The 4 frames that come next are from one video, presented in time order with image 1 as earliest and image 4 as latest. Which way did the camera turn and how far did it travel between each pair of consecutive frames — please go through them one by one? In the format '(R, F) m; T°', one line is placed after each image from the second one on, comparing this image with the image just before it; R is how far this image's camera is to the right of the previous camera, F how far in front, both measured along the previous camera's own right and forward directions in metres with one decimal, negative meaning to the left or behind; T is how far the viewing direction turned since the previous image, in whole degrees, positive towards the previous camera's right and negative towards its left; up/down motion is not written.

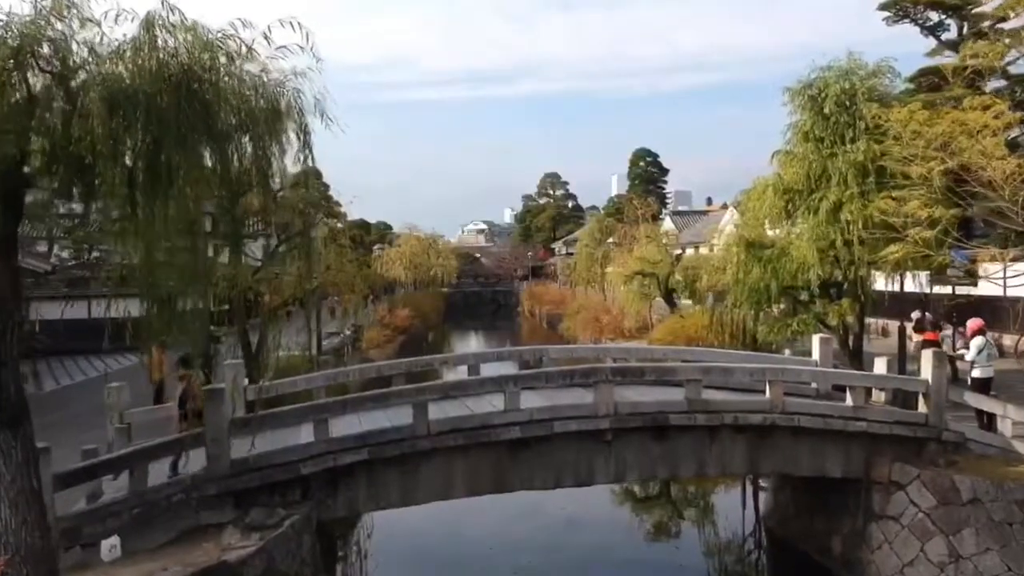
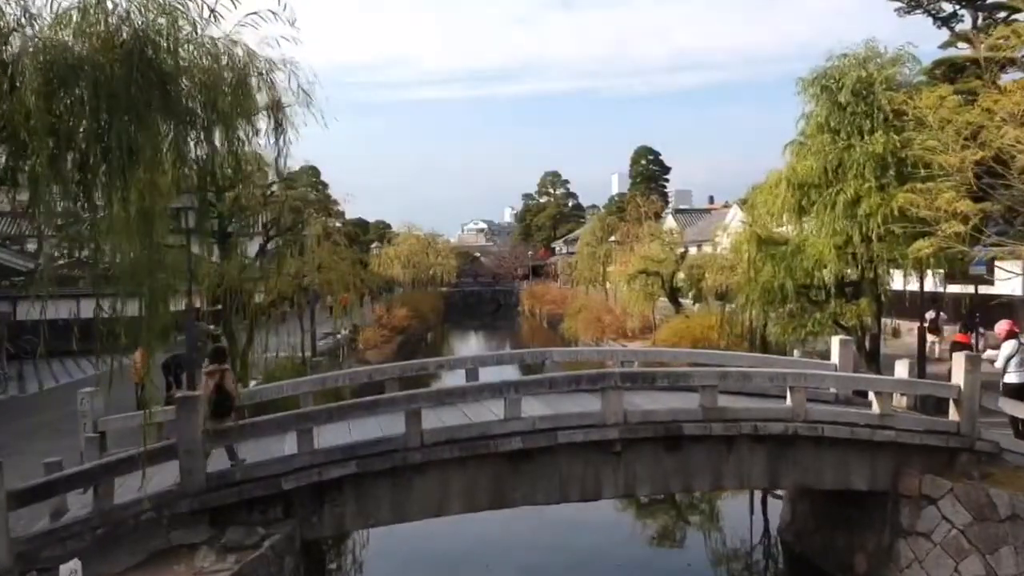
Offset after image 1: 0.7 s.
(0.0, +0.5) m; 0°
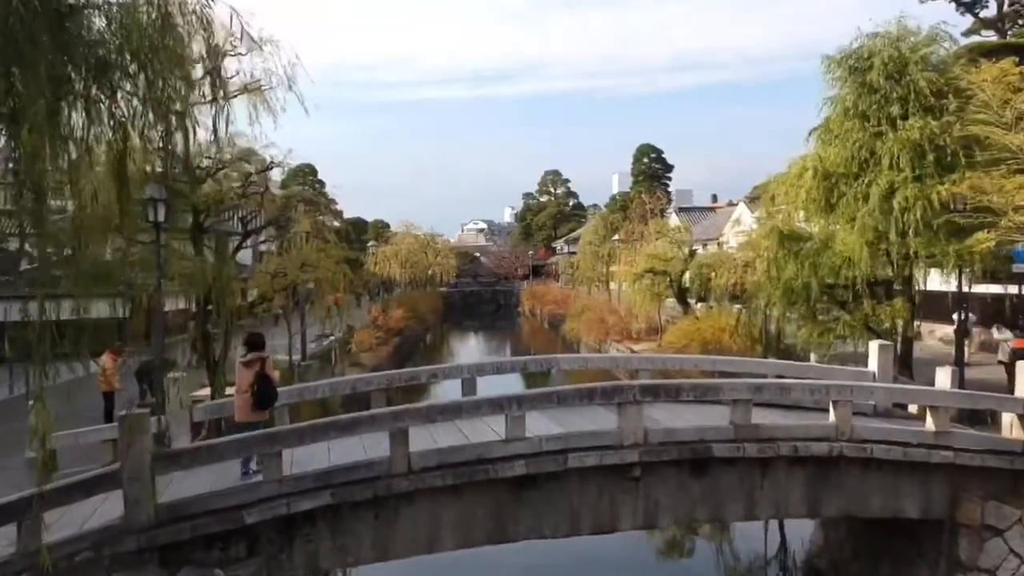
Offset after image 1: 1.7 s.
(0.0, +0.8) m; 0°
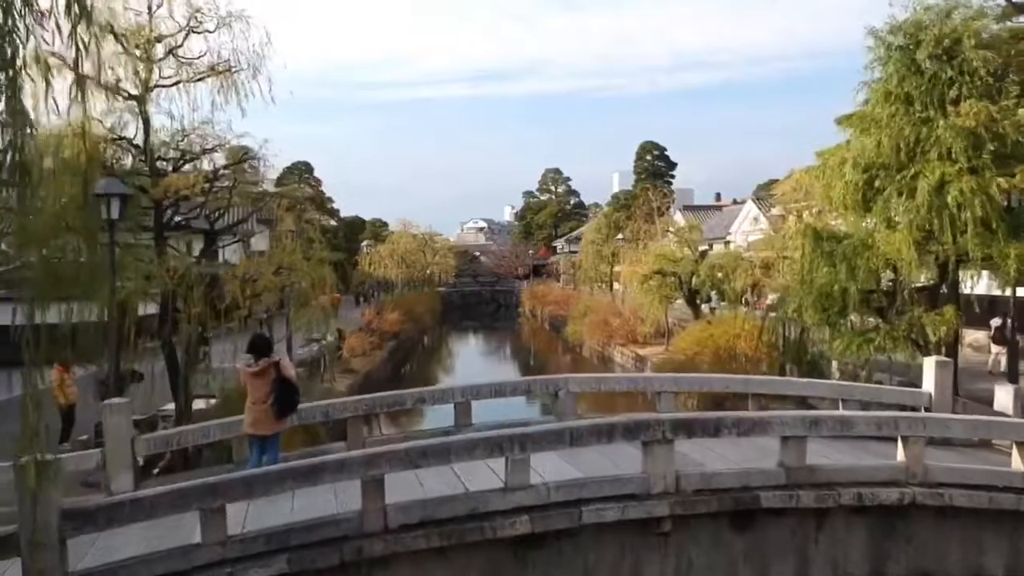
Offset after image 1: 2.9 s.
(0.0, +0.9) m; 0°
